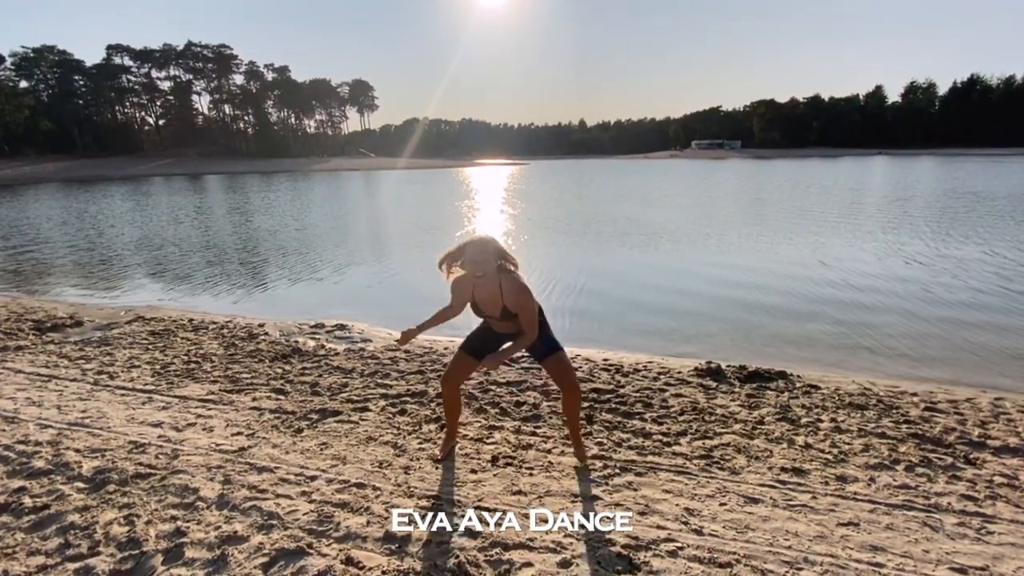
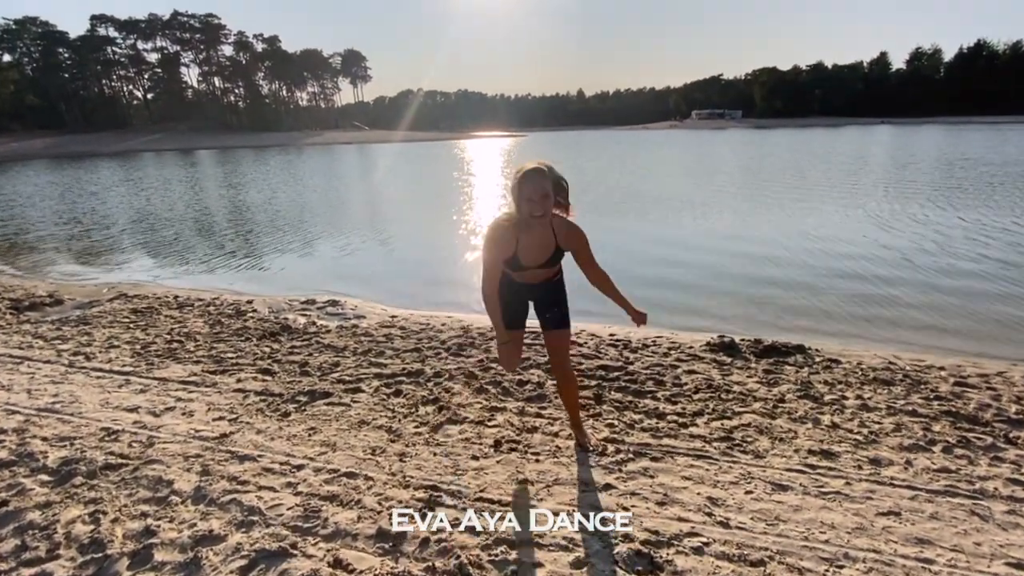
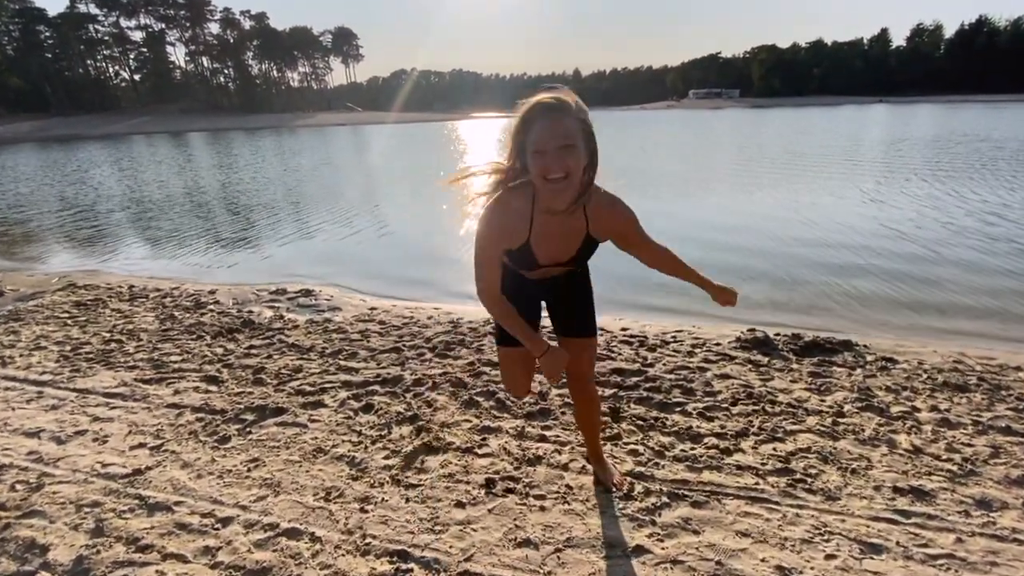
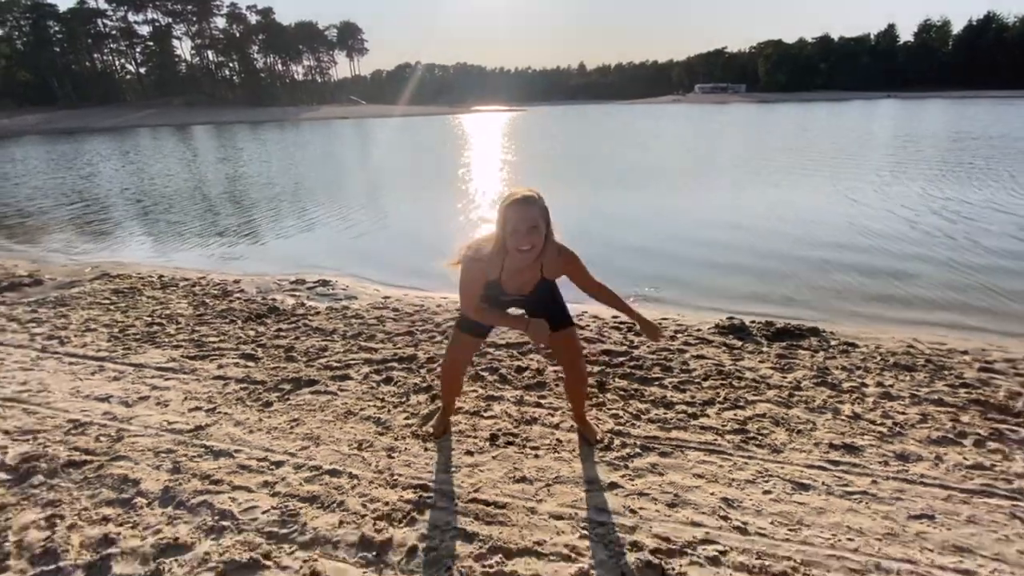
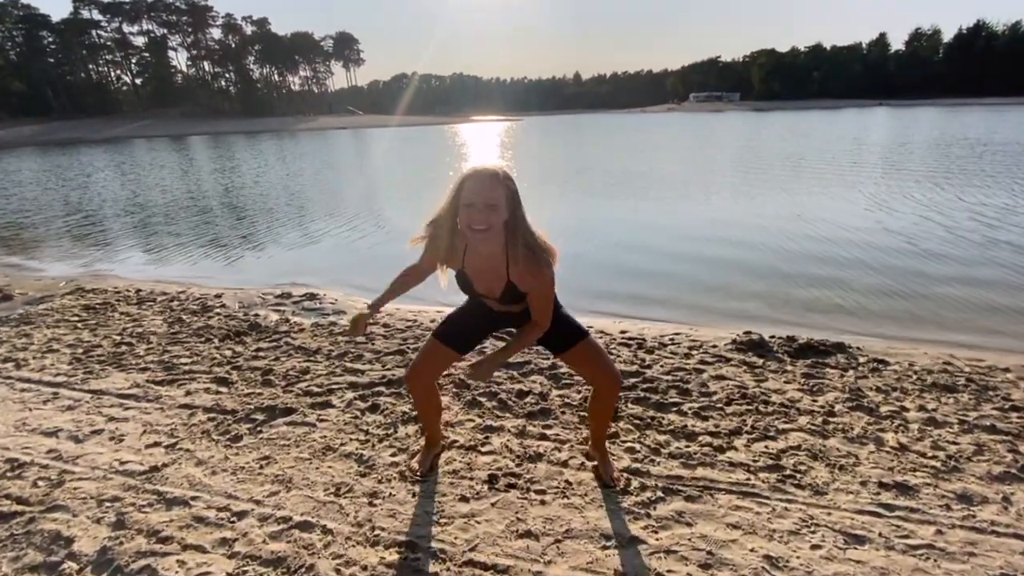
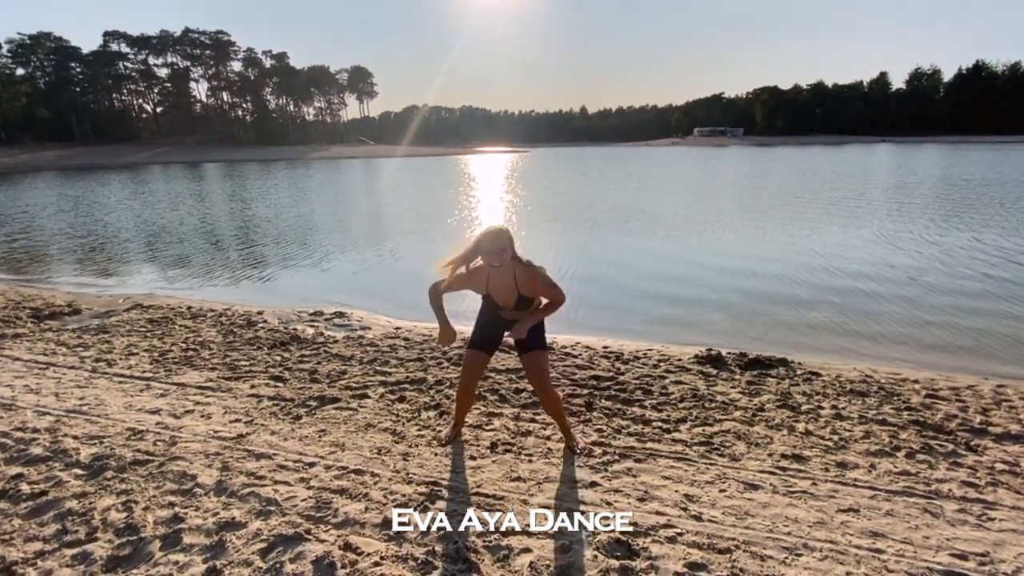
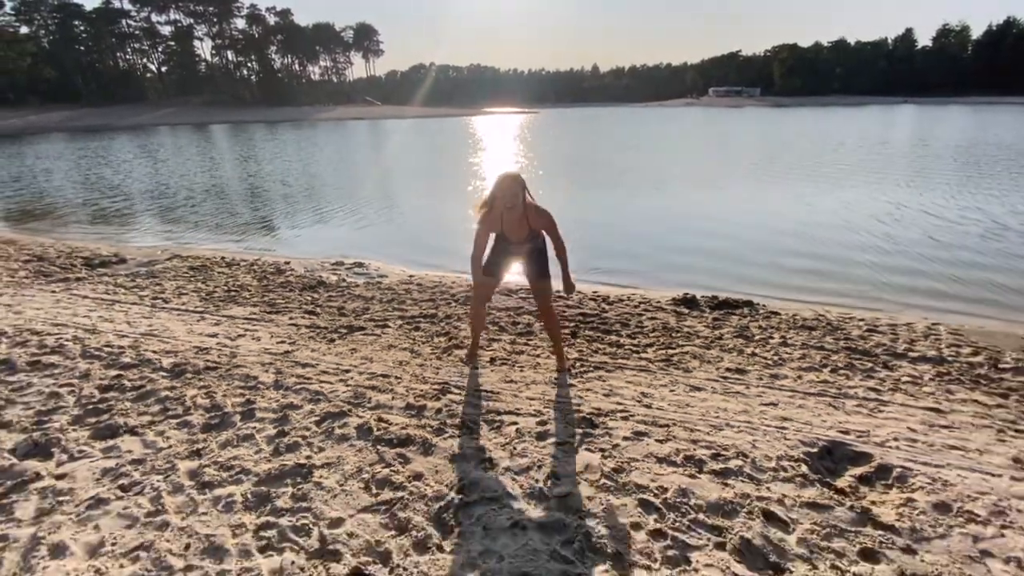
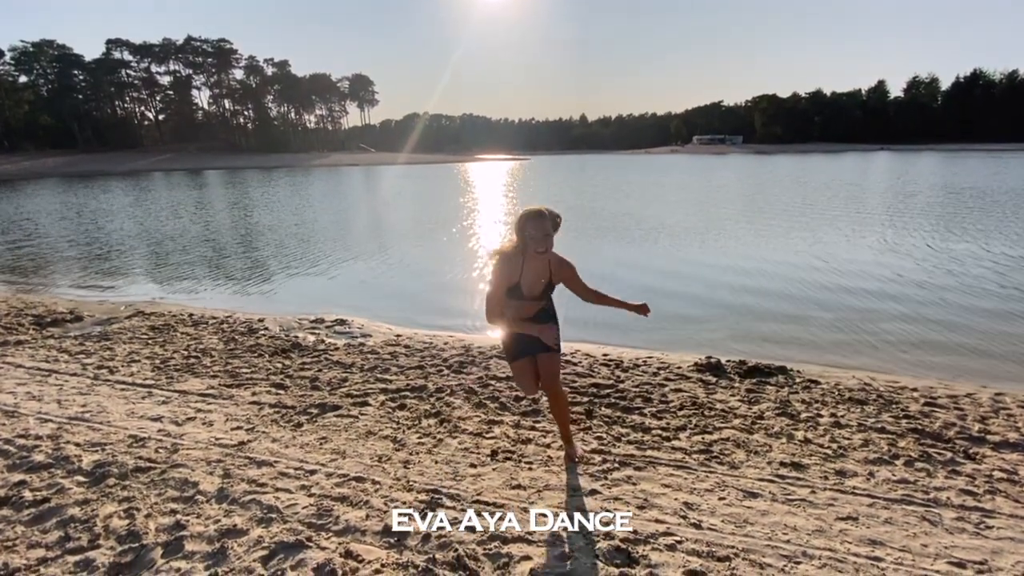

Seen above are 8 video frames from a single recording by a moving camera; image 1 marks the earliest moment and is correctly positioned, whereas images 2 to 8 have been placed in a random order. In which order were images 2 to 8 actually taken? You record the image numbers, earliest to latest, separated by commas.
8, 6, 2, 5, 3, 4, 7
